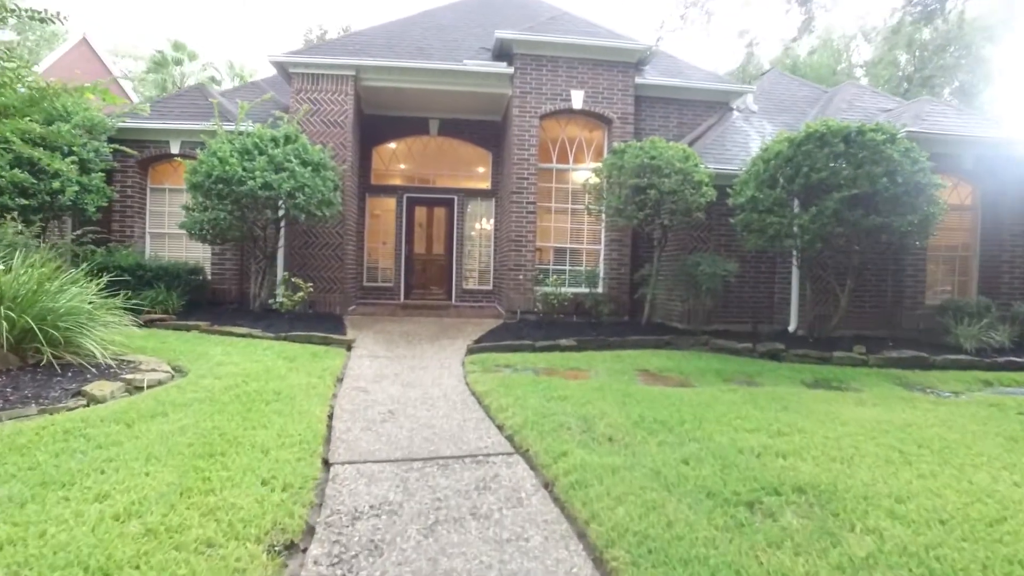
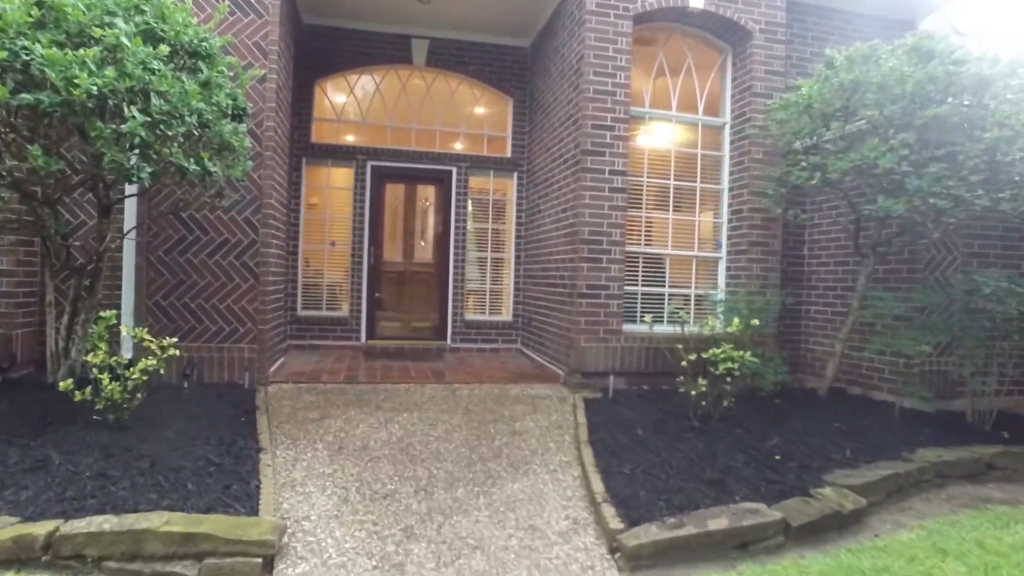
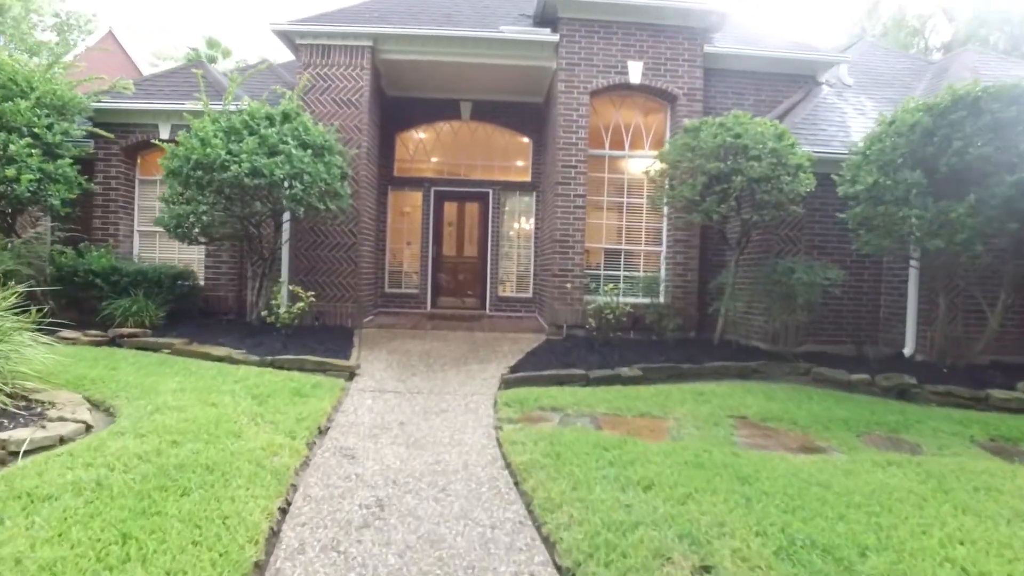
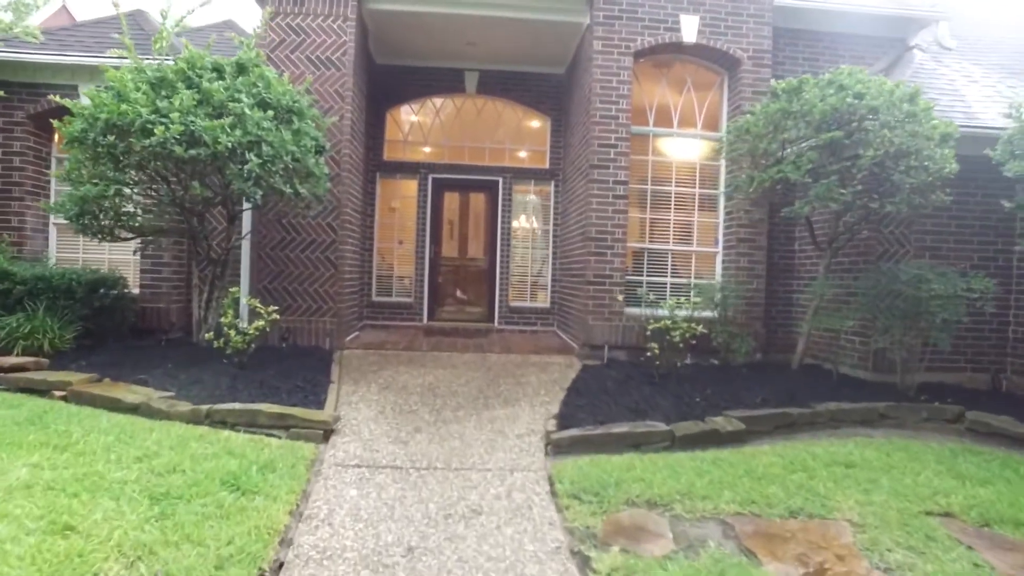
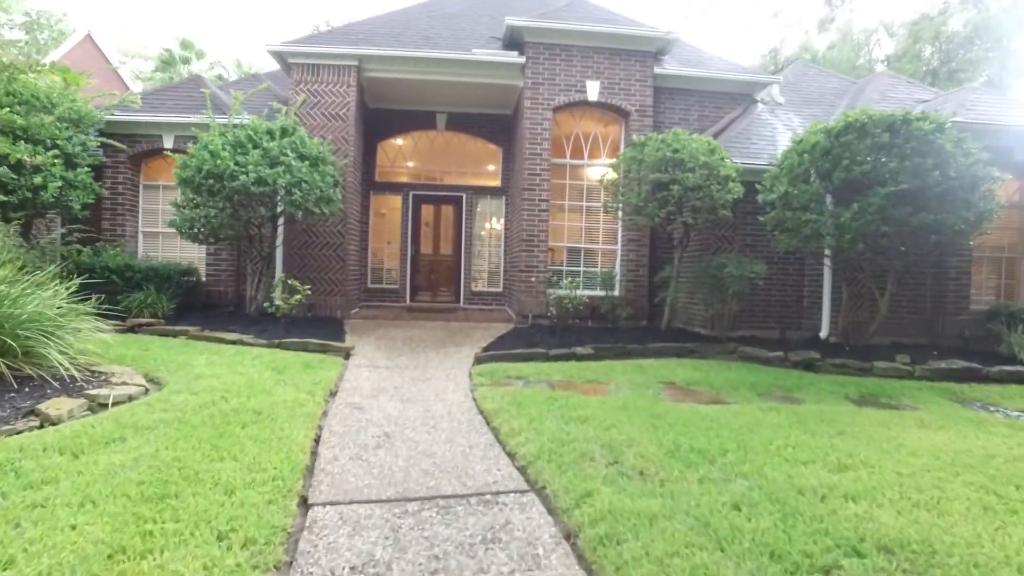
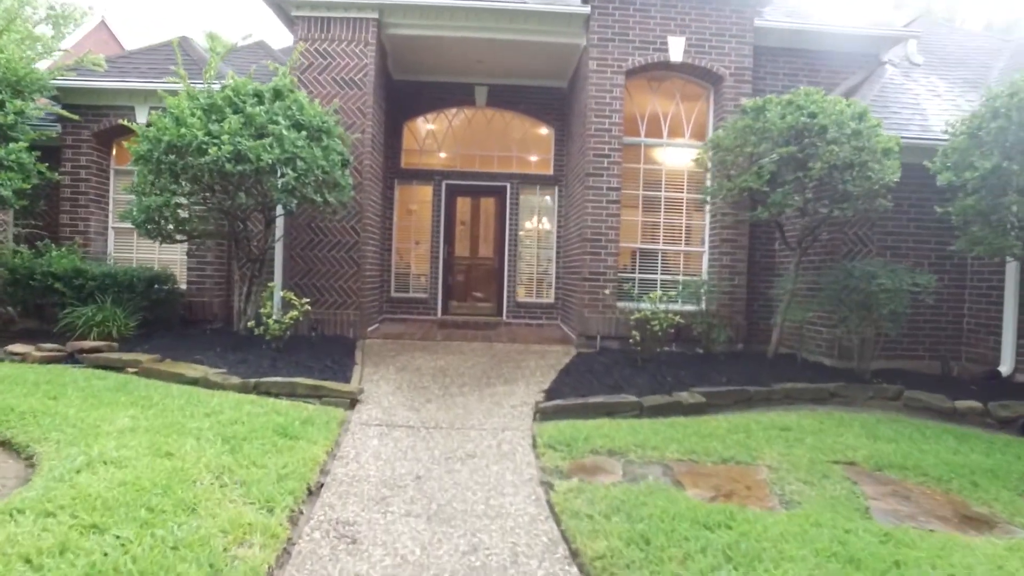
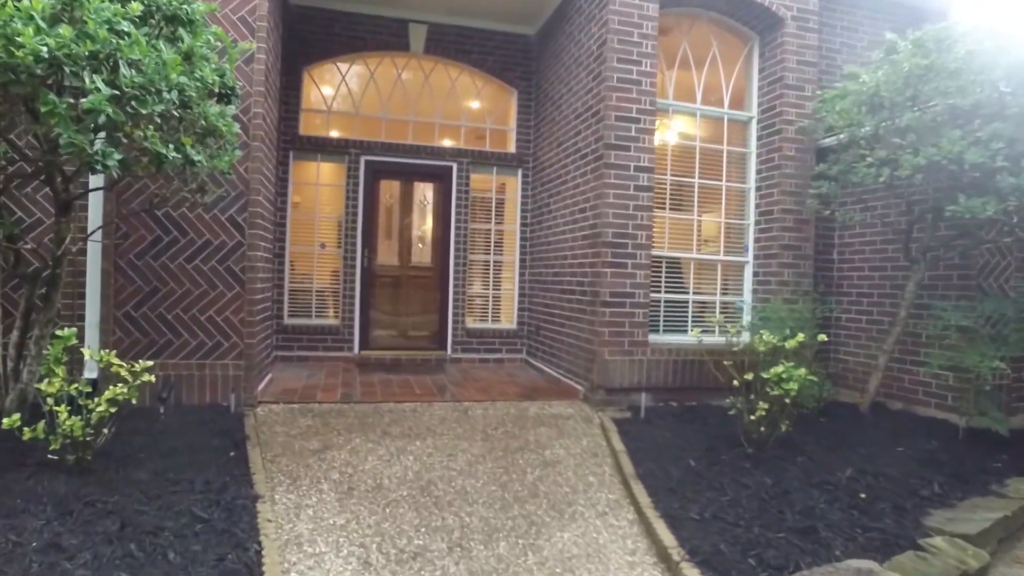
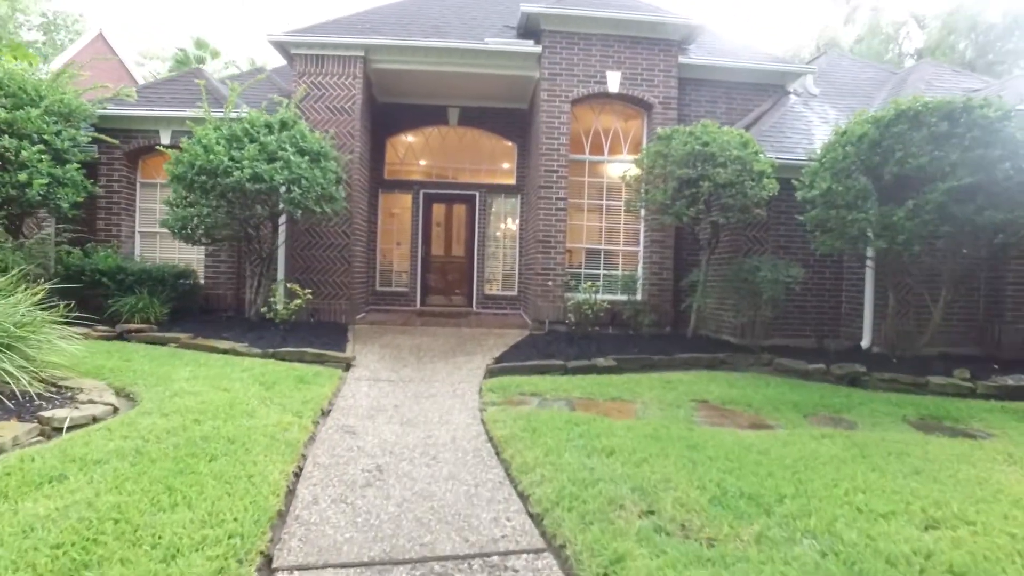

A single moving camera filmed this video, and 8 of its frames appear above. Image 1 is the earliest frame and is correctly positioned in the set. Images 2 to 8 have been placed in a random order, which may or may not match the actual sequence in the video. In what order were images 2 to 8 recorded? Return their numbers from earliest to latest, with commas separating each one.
5, 8, 3, 6, 4, 2, 7
